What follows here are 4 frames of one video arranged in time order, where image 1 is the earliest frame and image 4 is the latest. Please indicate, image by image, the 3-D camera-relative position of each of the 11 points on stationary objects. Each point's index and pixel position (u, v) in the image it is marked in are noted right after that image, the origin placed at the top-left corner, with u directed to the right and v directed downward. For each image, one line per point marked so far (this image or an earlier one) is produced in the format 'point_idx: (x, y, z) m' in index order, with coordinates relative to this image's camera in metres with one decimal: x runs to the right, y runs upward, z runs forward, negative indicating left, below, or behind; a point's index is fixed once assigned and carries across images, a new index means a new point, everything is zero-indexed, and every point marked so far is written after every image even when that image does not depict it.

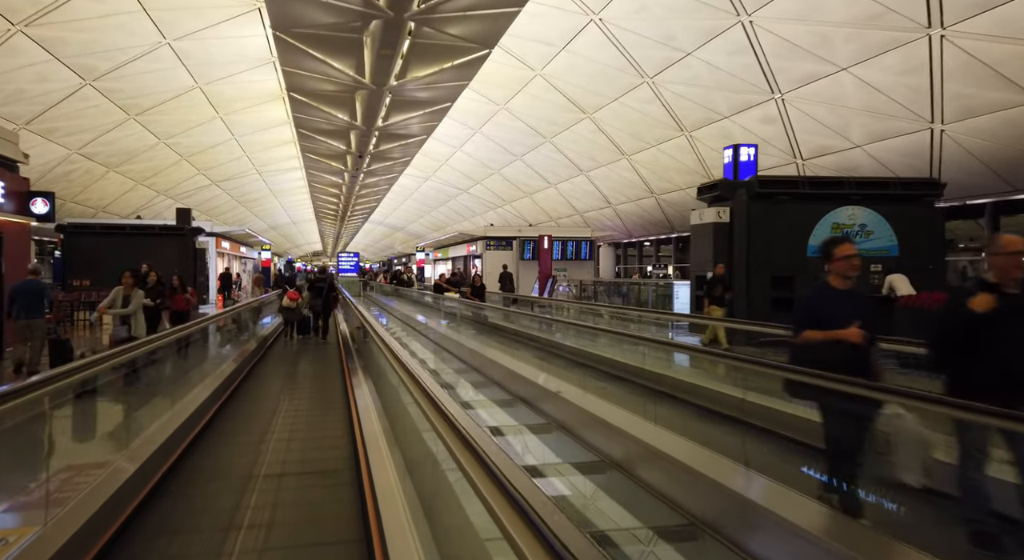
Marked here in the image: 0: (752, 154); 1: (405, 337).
0: (+5.1, +2.7, +12.2) m
1: (-2.7, -1.4, +14.2) m
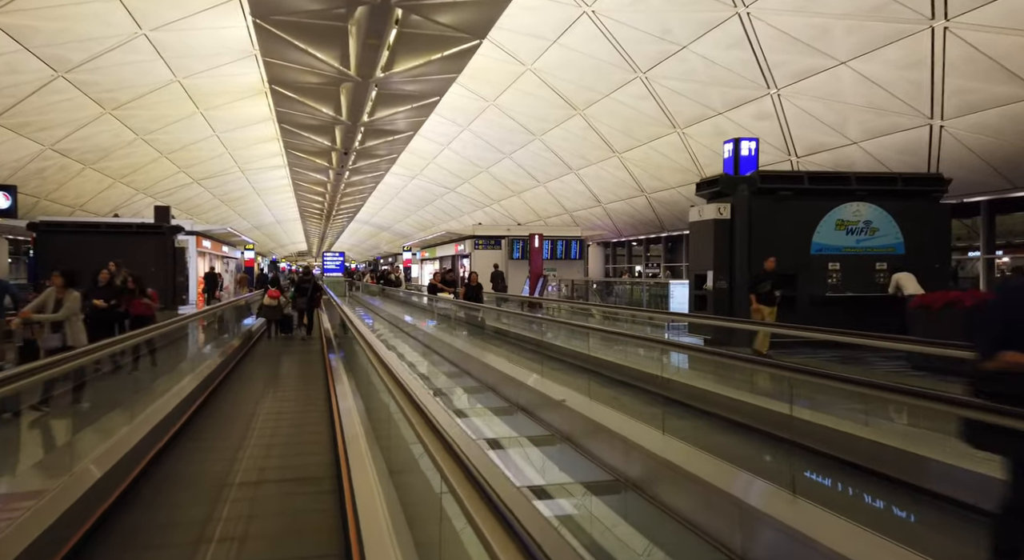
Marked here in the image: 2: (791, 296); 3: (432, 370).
0: (+4.9, +2.7, +11.8) m
1: (-2.9, -1.4, +13.7) m
2: (+5.2, -0.3, +10.9) m
3: (-1.3, -1.5, +9.7) m
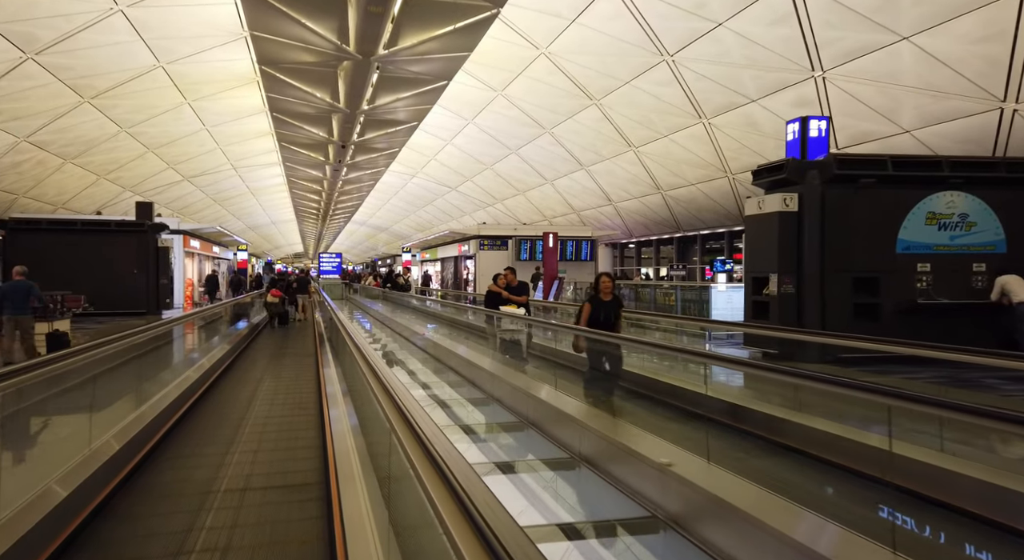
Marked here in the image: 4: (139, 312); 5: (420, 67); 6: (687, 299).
0: (+5.4, +2.6, +10.1) m
1: (-2.4, -1.4, +11.9) m
2: (+5.7, -0.4, +9.2) m
3: (-0.9, -1.6, +7.9) m
4: (-12.5, -1.1, +19.5) m
5: (-2.6, +6.0, +16.3) m
6: (+5.0, -0.5, +16.6) m
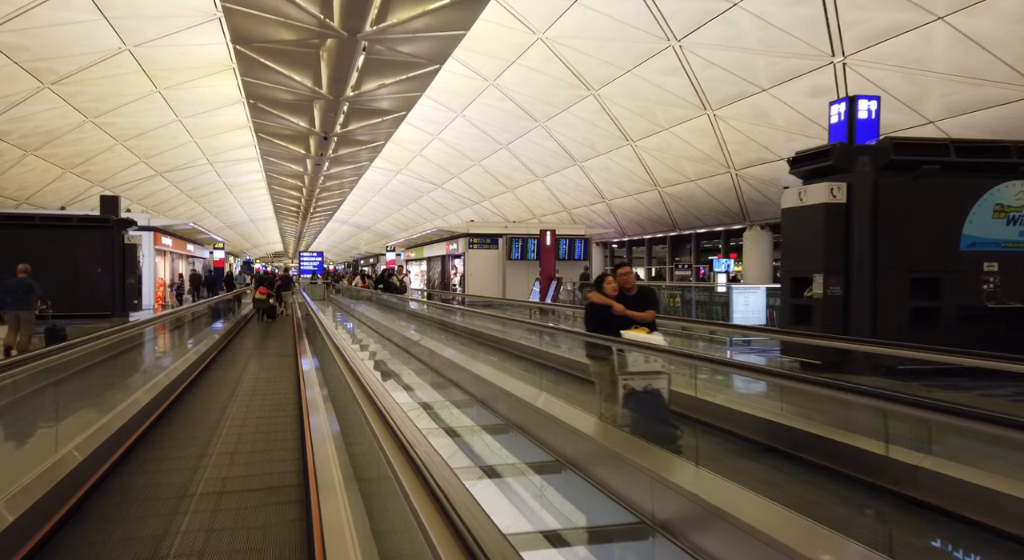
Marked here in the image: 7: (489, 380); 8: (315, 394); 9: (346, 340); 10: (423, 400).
0: (+5.5, +2.6, +9.0) m
1: (-2.3, -1.4, +10.6) m
2: (+5.9, -0.4, +8.1) m
3: (-0.7, -1.6, +6.6) m
4: (-12.6, -1.1, +17.9) m
5: (-2.6, +6.0, +15.0) m
6: (+4.9, -0.5, +15.5) m
7: (-0.3, -1.3, +8.1) m
8: (-2.8, -1.8, +8.4) m
9: (-3.4, -1.3, +11.9) m
10: (-1.1, -1.6, +7.9) m
